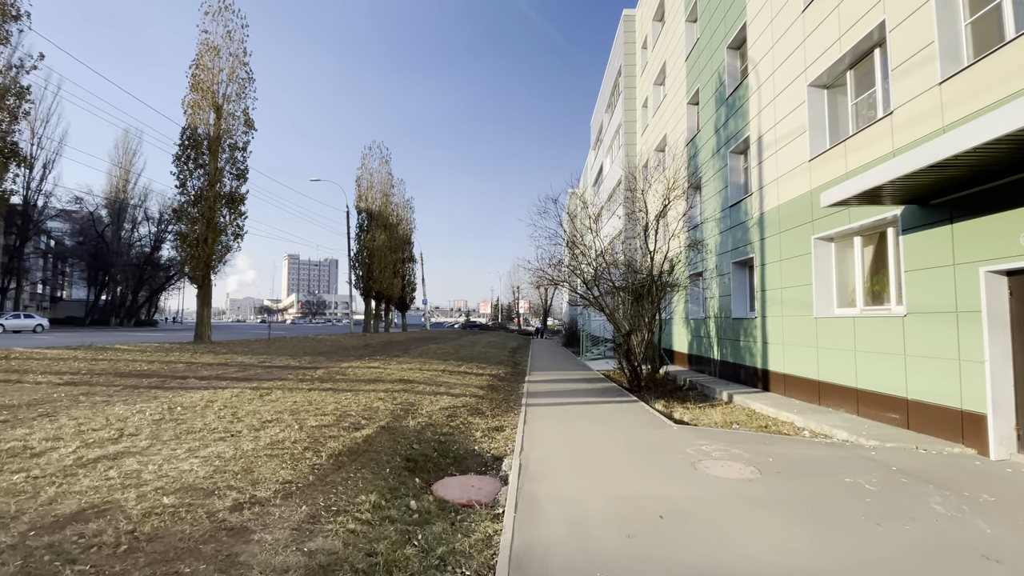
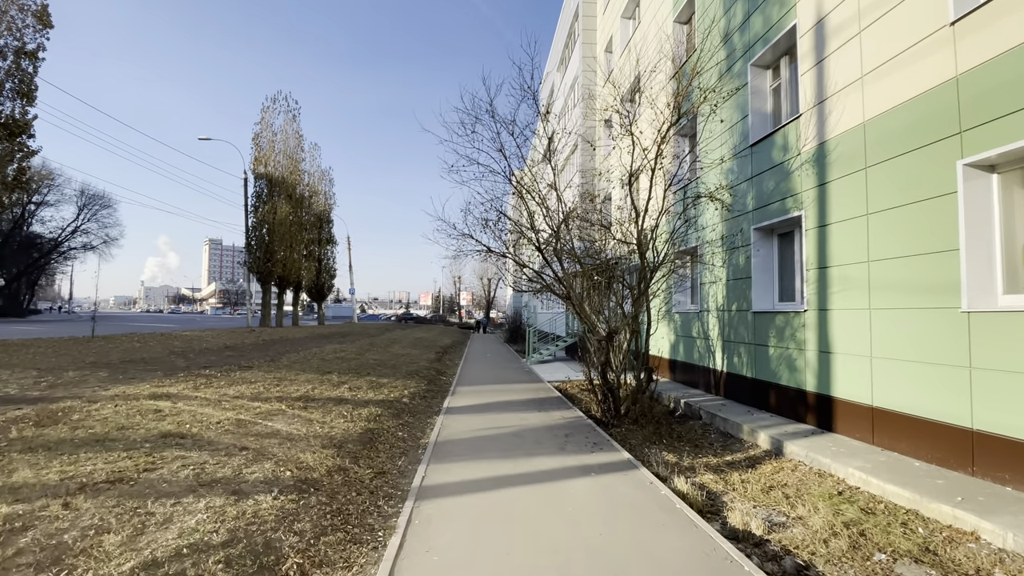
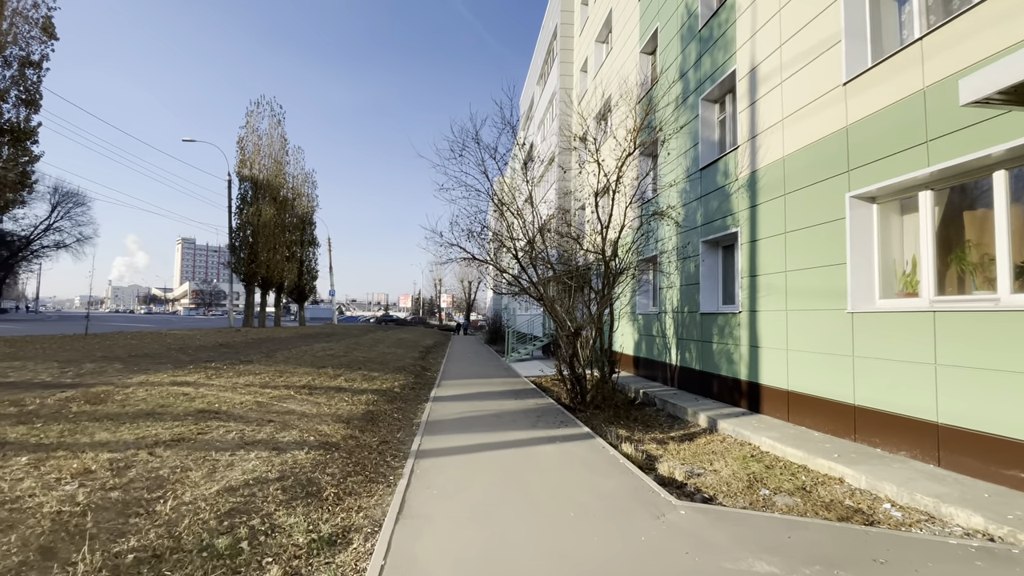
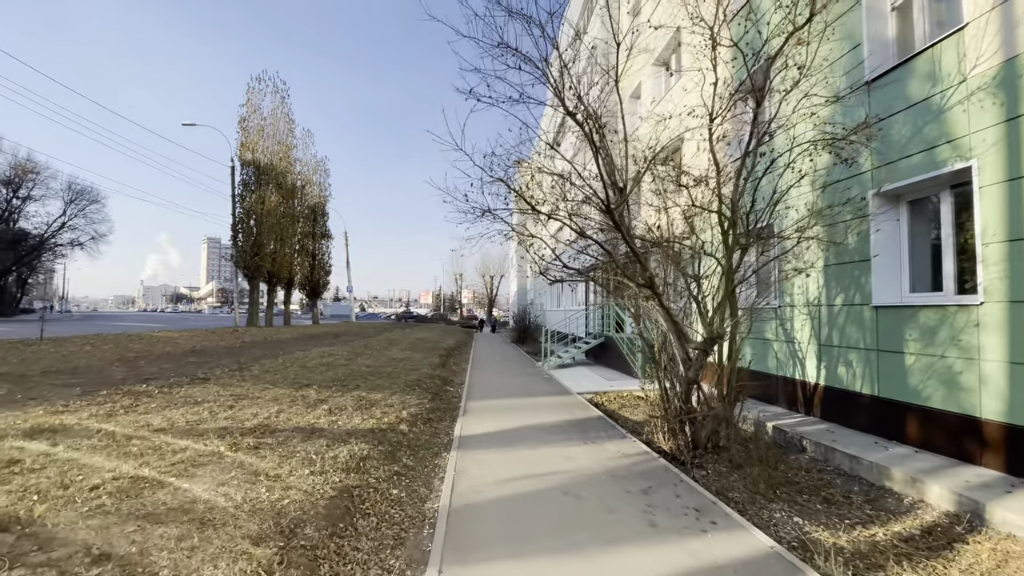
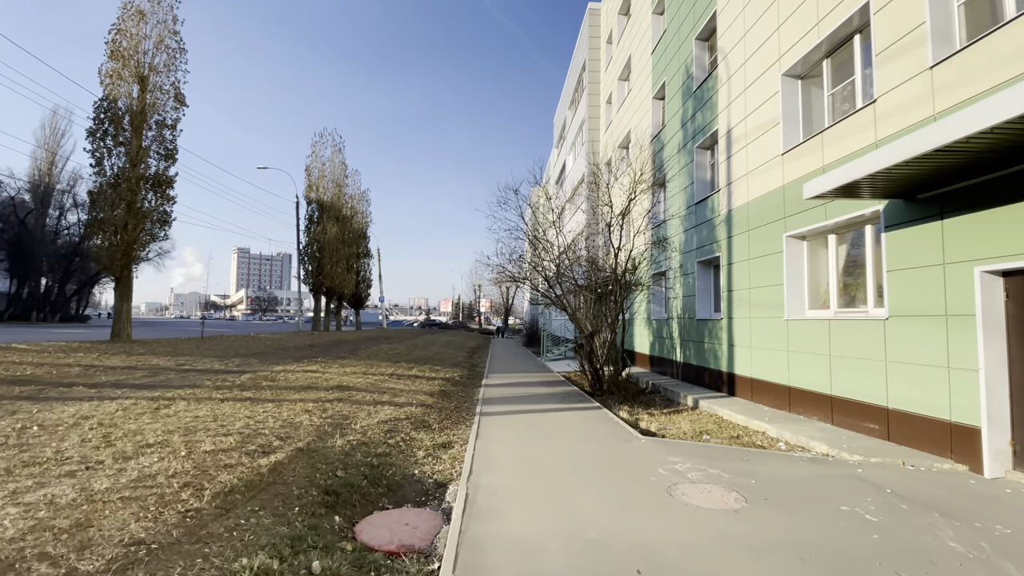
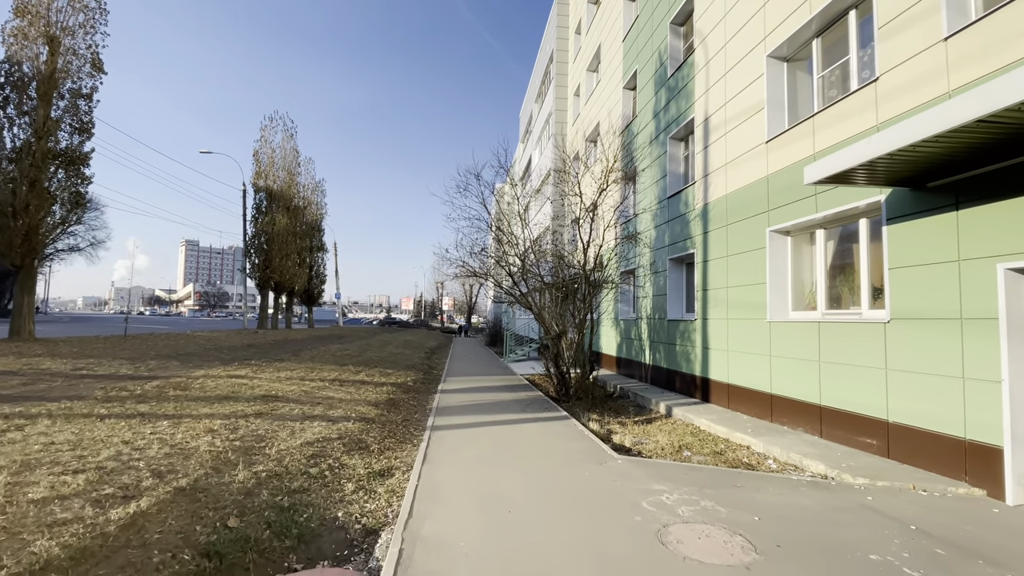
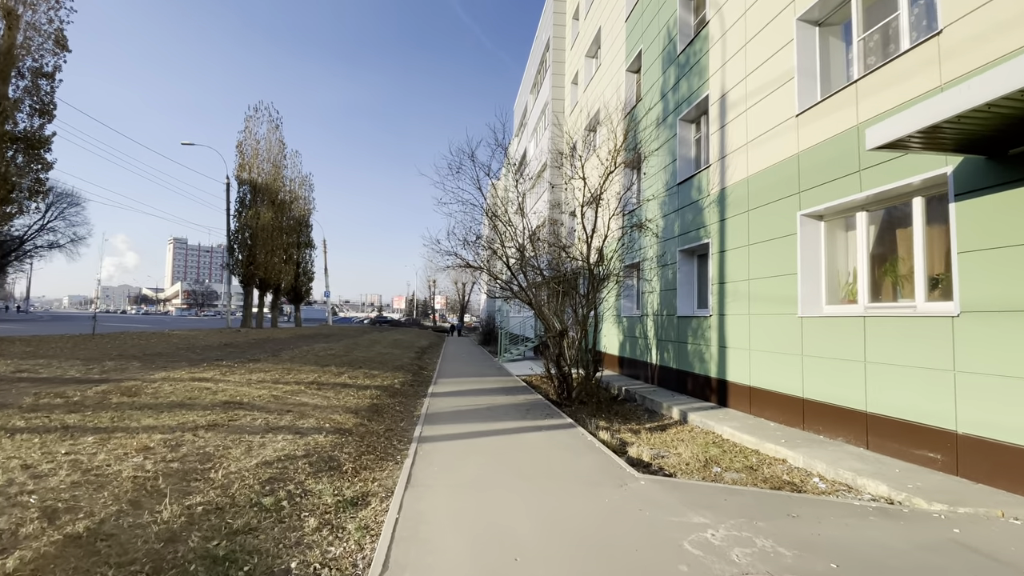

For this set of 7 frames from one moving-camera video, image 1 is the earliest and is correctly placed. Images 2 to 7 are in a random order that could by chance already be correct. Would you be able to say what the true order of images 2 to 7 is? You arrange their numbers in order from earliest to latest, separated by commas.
5, 6, 7, 3, 2, 4
